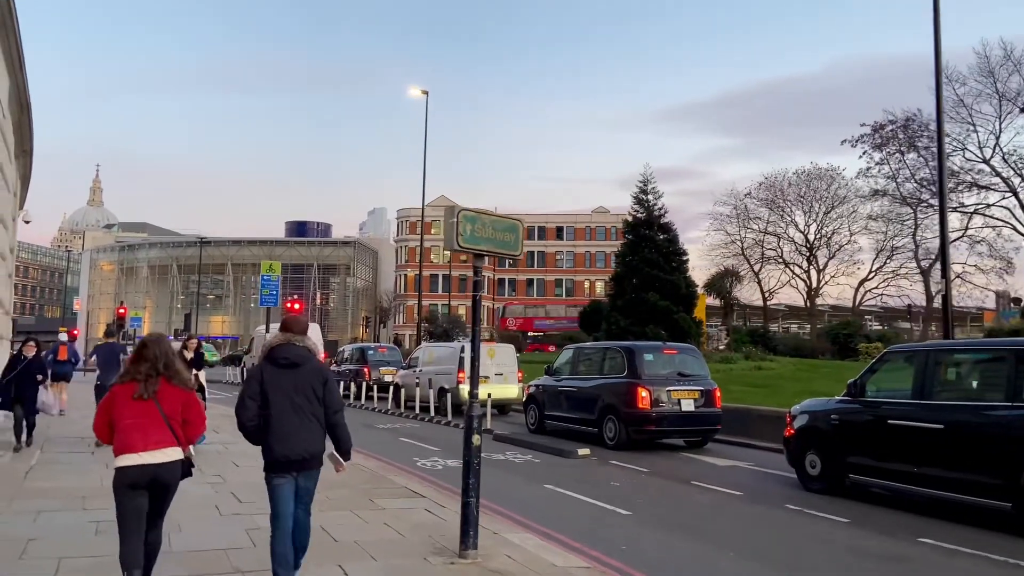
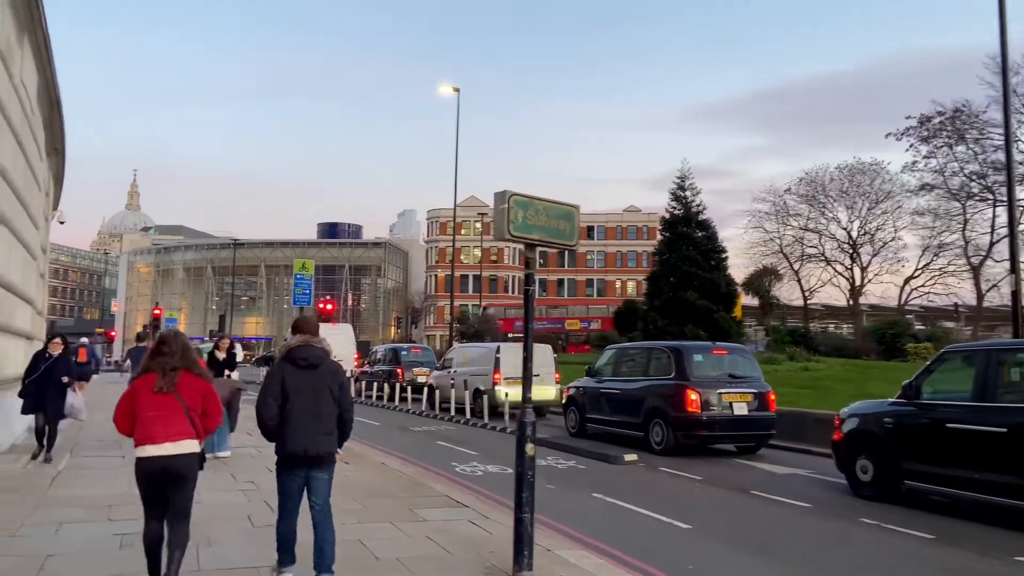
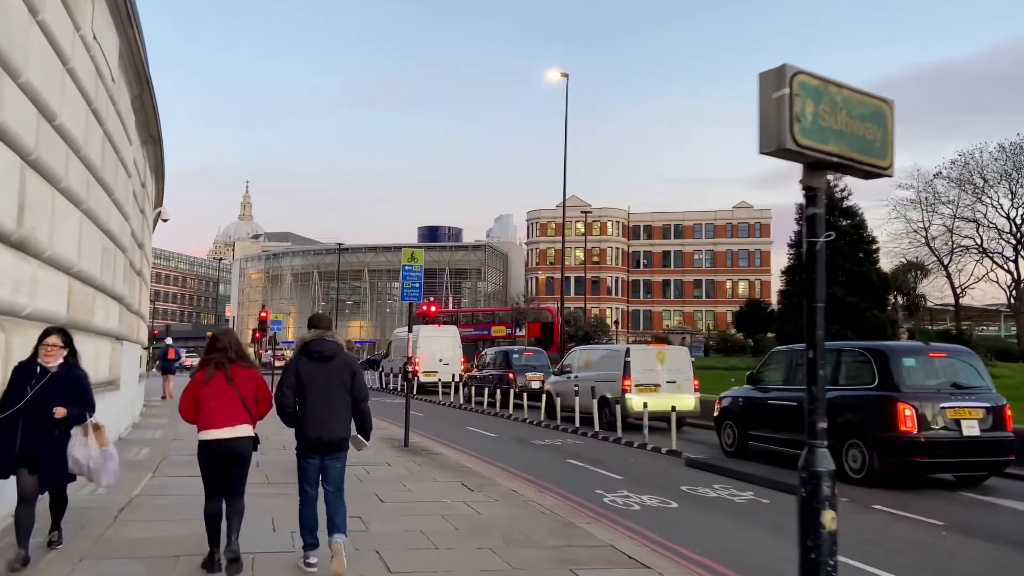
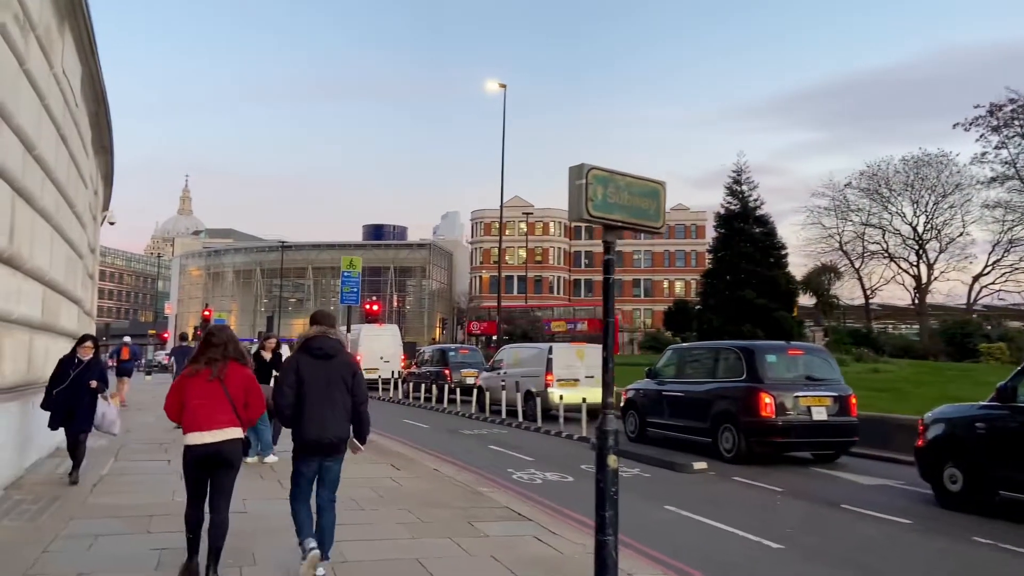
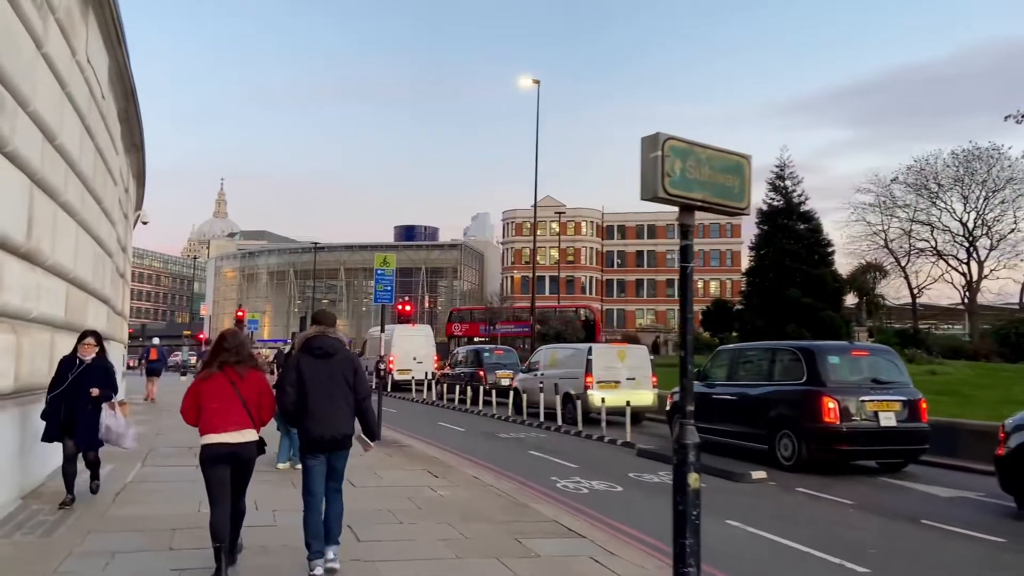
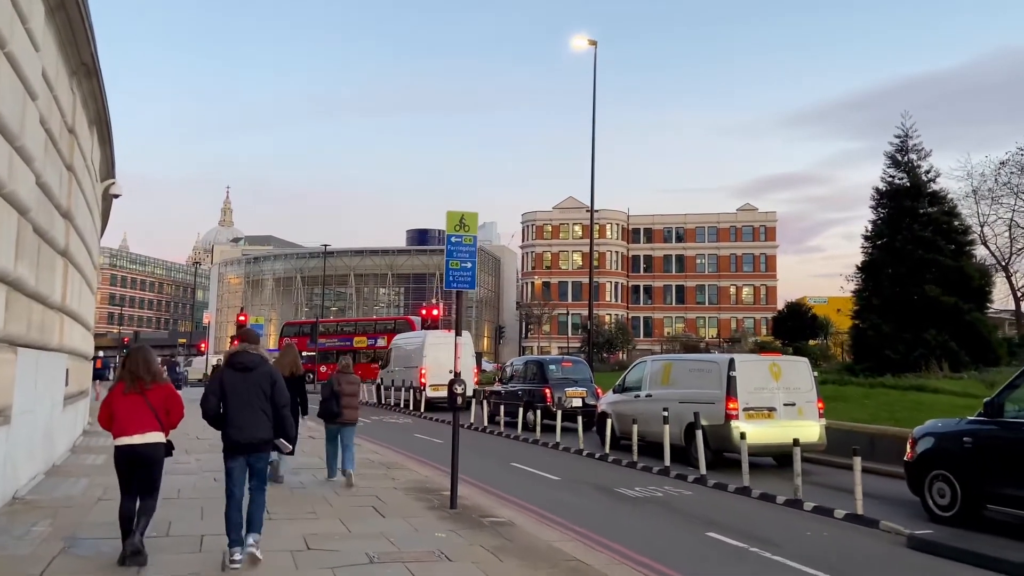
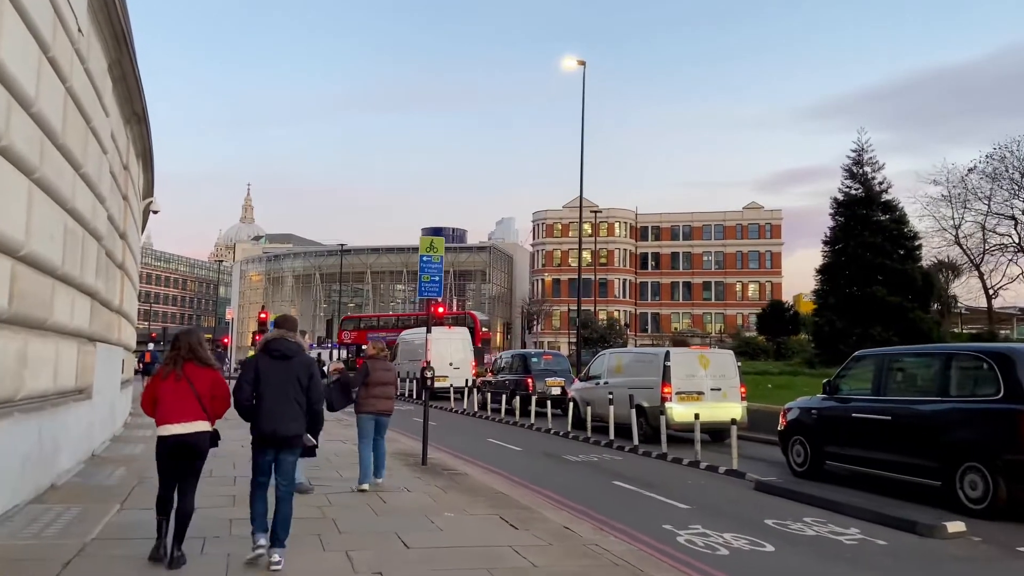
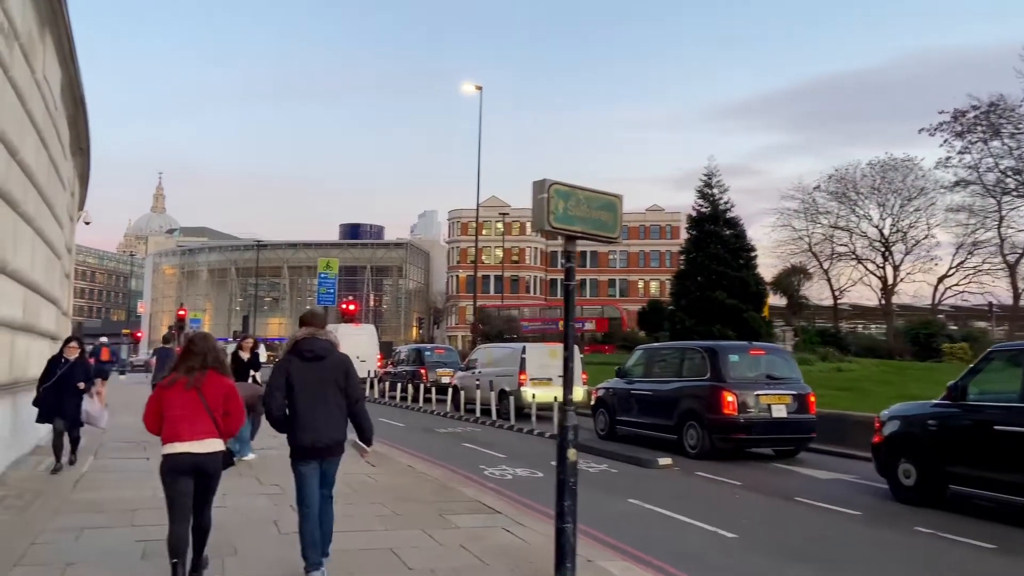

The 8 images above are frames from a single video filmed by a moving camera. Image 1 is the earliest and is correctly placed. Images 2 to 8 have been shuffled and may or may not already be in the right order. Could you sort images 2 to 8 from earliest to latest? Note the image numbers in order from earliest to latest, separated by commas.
2, 8, 4, 5, 3, 7, 6
